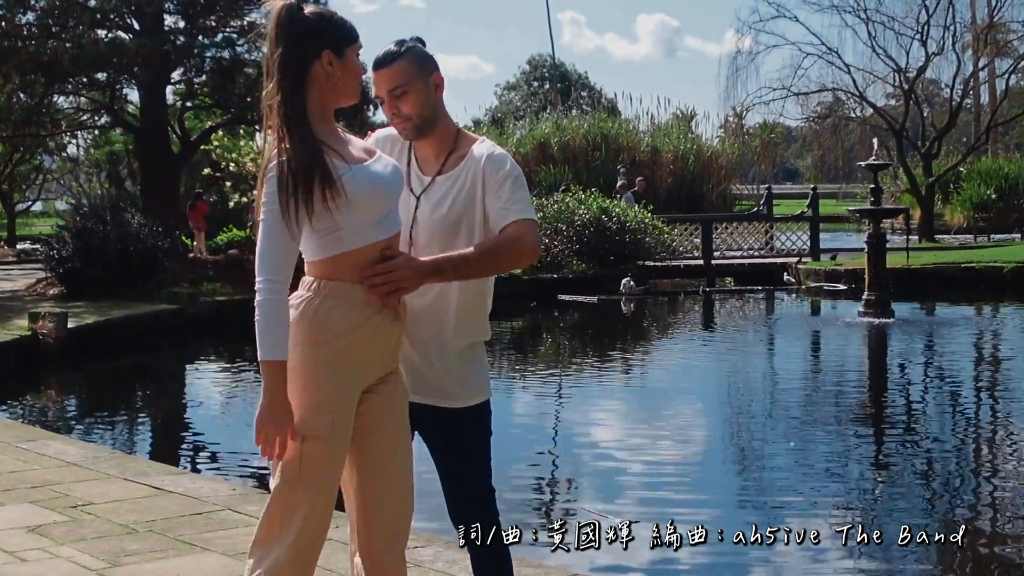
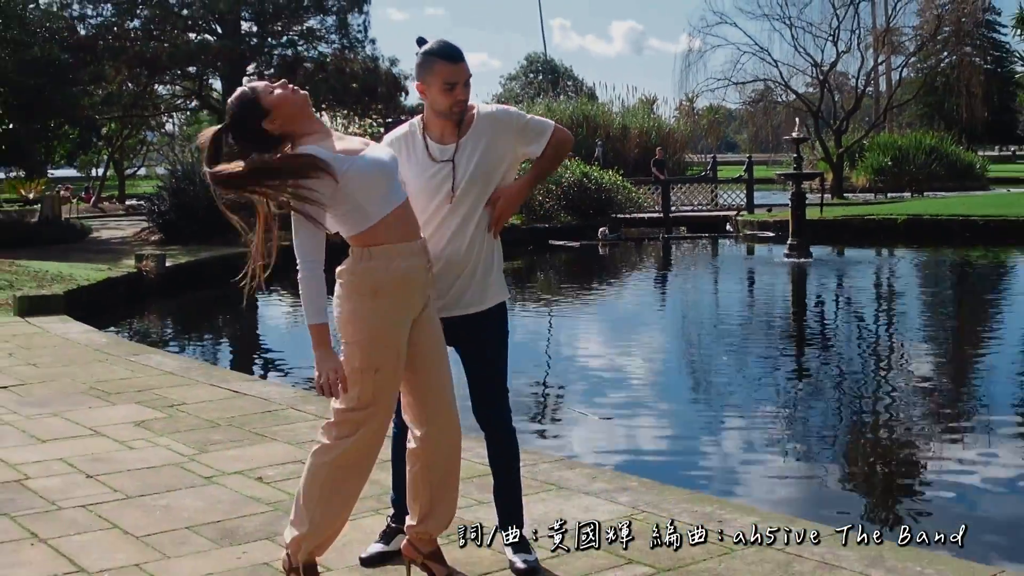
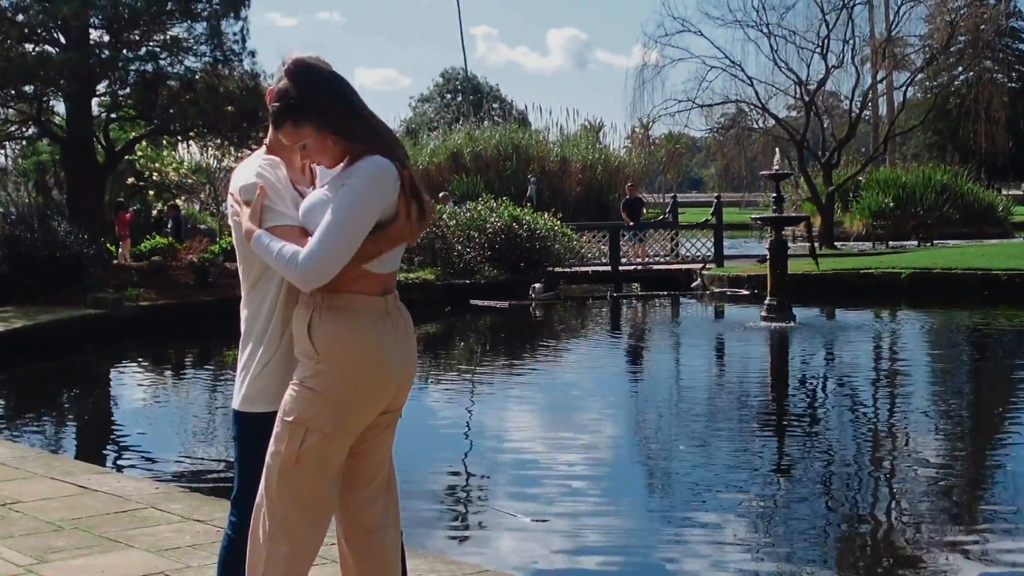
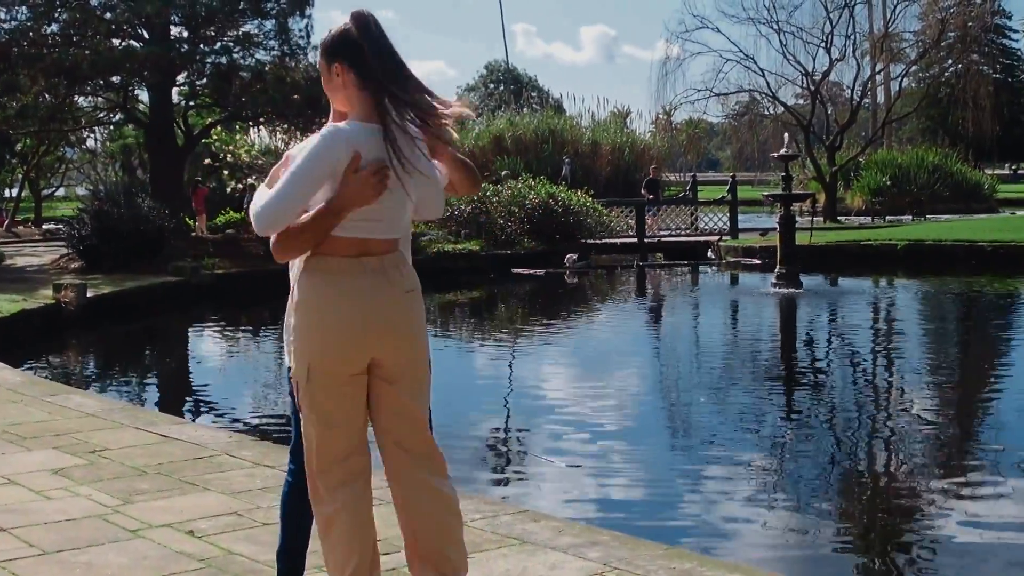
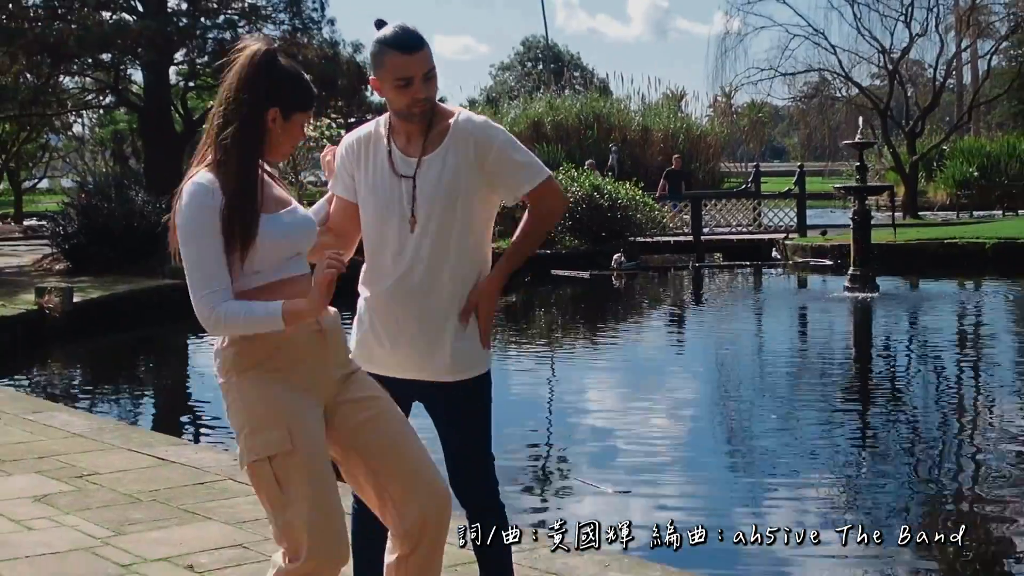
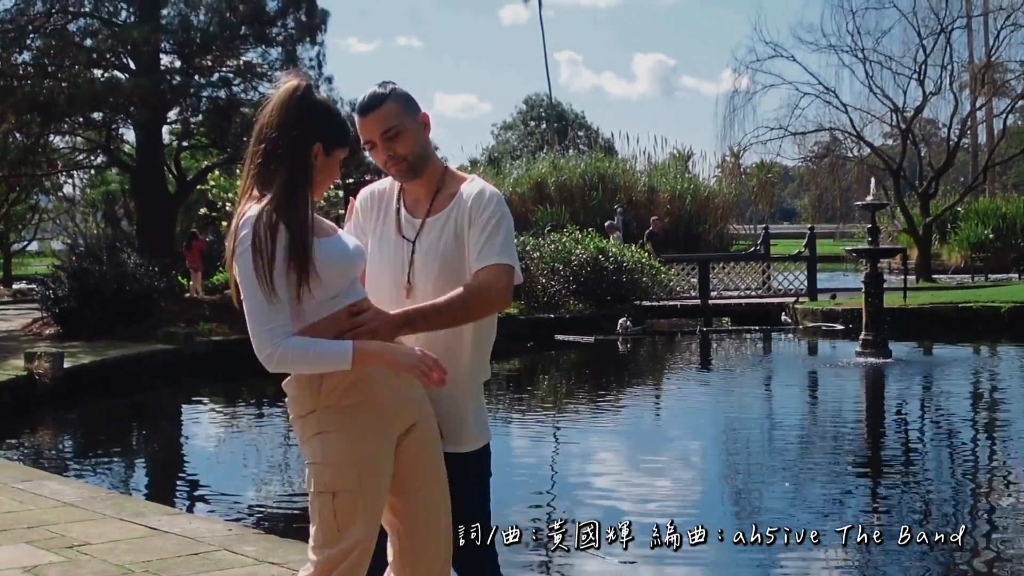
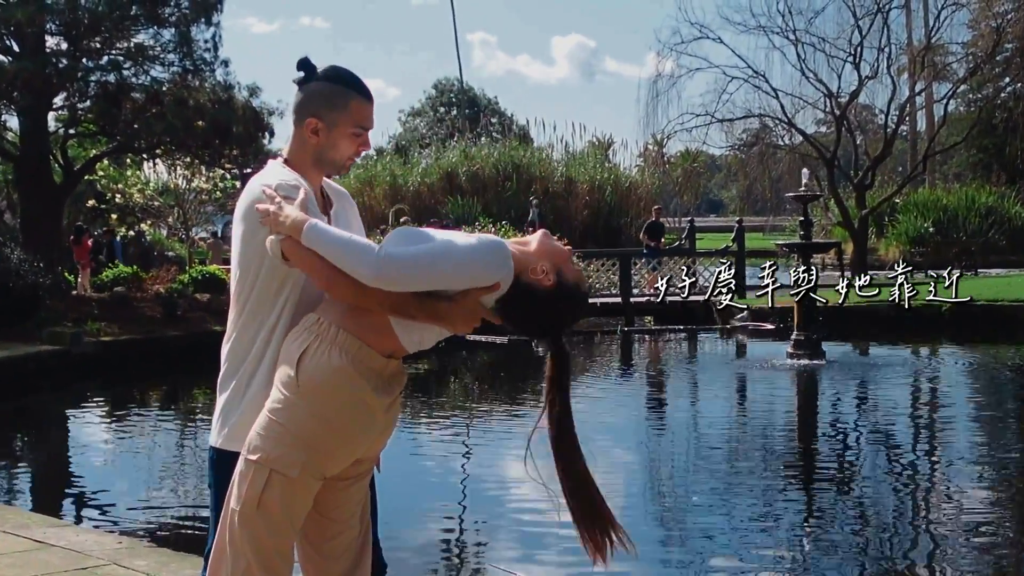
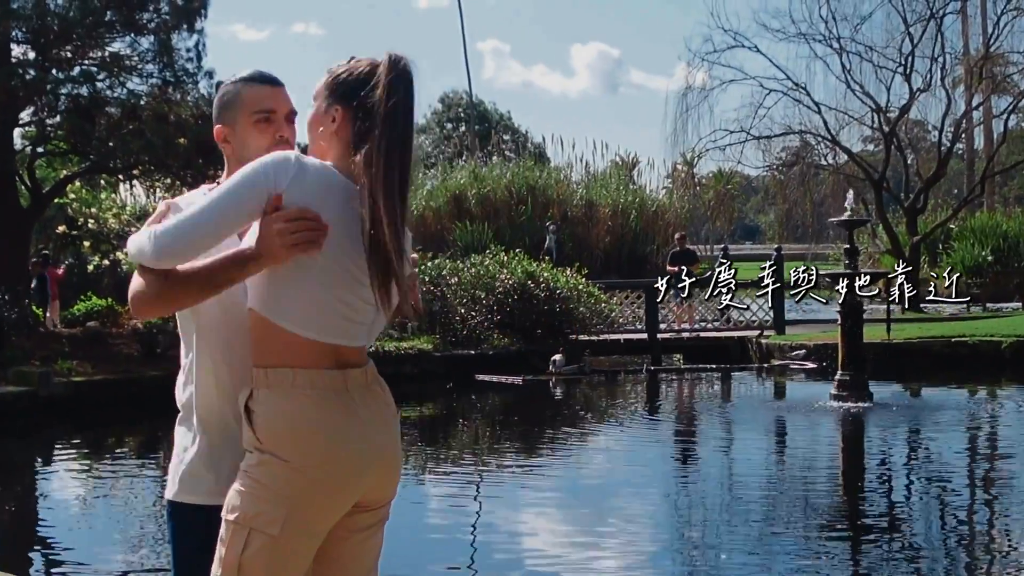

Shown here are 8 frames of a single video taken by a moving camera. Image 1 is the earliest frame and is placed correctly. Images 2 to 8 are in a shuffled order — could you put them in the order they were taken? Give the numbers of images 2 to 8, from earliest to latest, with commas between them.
6, 5, 2, 4, 3, 7, 8
